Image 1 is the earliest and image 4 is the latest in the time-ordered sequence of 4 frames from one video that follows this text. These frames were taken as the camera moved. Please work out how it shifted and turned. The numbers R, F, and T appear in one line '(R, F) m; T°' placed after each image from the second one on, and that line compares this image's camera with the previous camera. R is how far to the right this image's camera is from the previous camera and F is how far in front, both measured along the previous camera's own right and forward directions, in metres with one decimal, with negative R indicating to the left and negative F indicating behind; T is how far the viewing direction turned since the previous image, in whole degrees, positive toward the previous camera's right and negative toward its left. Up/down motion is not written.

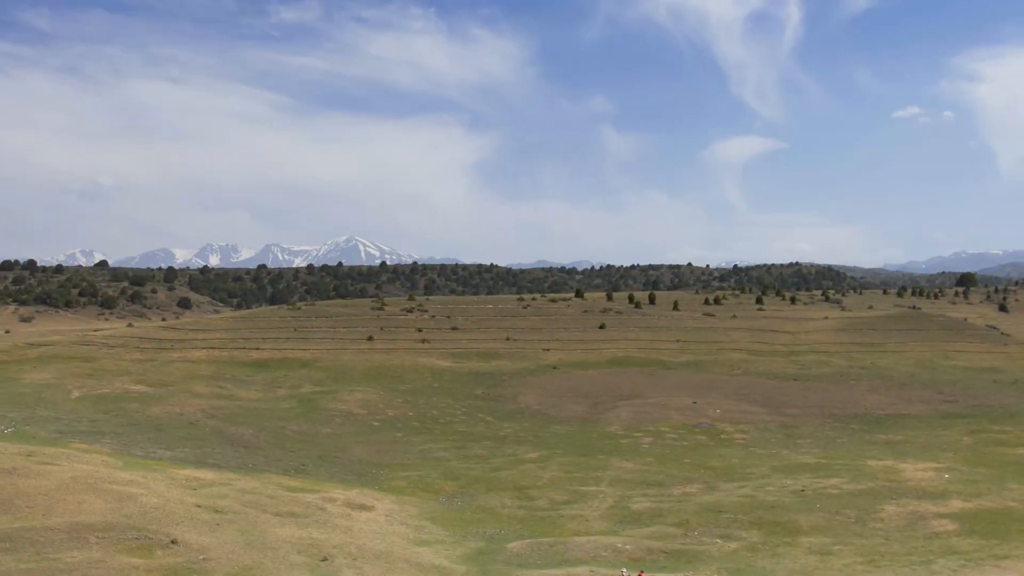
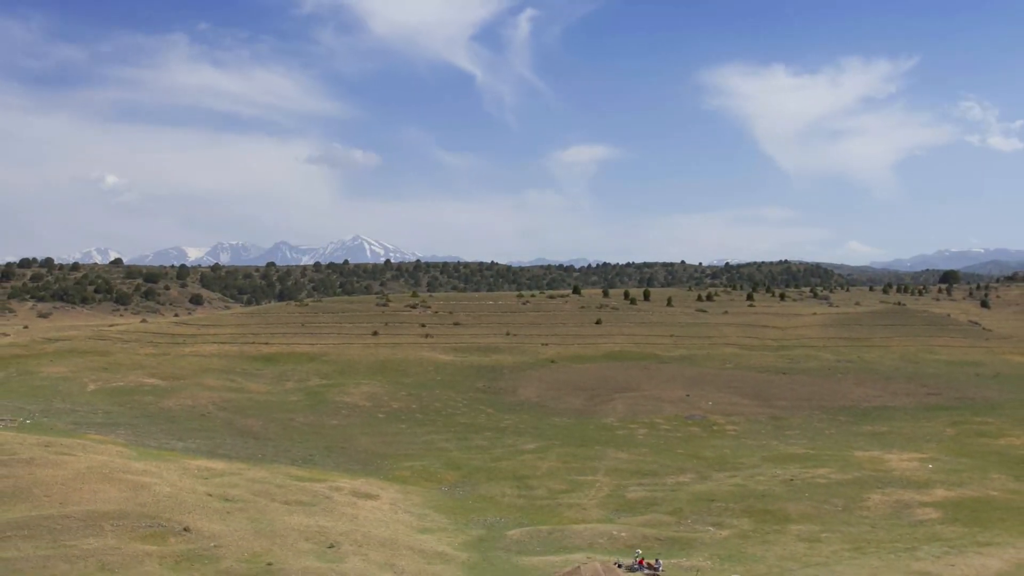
(0.0, -1.2) m; 0°
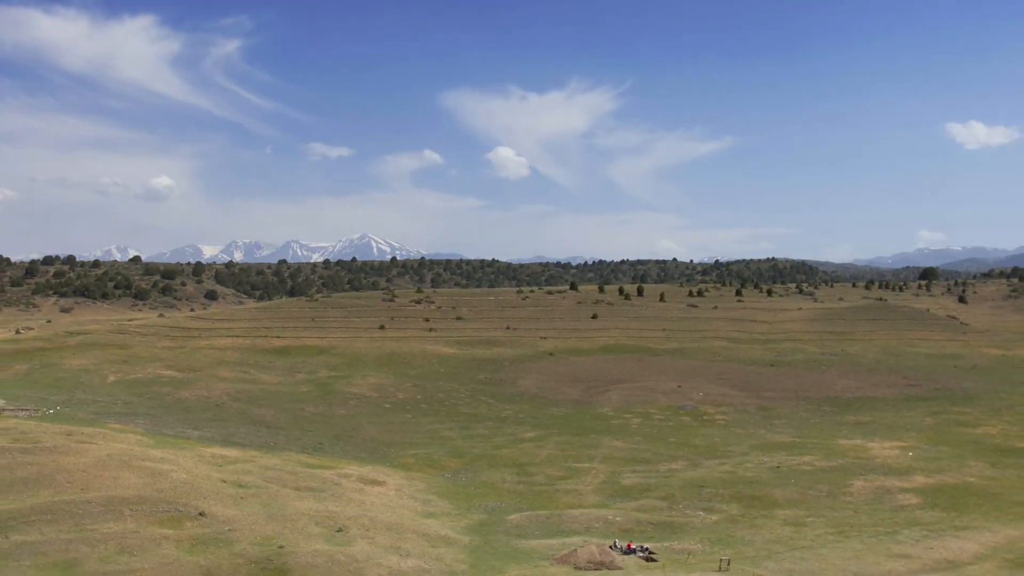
(0.0, -1.6) m; 0°
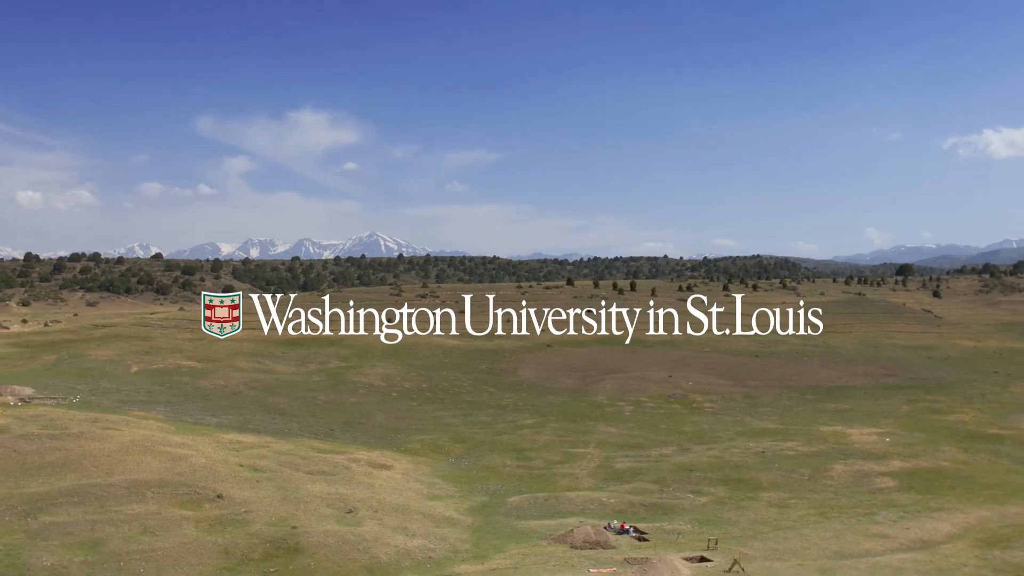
(-0.1, -2.1) m; 0°
